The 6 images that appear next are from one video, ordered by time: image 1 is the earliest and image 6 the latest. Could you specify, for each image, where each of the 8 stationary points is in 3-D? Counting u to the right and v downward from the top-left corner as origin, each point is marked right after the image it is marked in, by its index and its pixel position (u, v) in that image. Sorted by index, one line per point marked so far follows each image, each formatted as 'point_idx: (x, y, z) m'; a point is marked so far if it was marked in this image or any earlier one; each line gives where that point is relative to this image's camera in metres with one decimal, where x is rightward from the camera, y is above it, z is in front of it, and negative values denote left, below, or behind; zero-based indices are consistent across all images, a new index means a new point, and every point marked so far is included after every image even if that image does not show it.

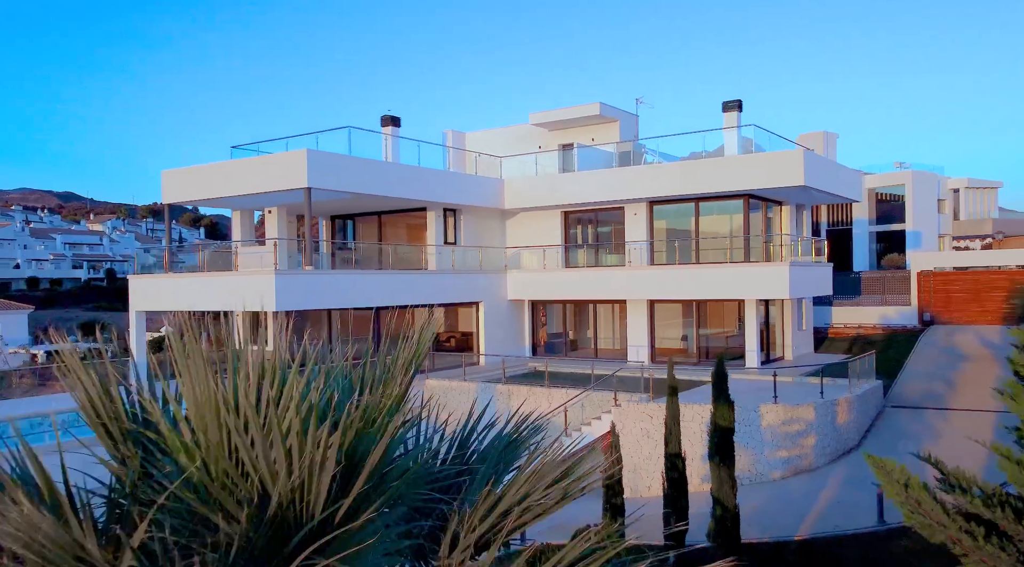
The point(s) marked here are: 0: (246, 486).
0: (-0.8, -0.6, +2.7) m
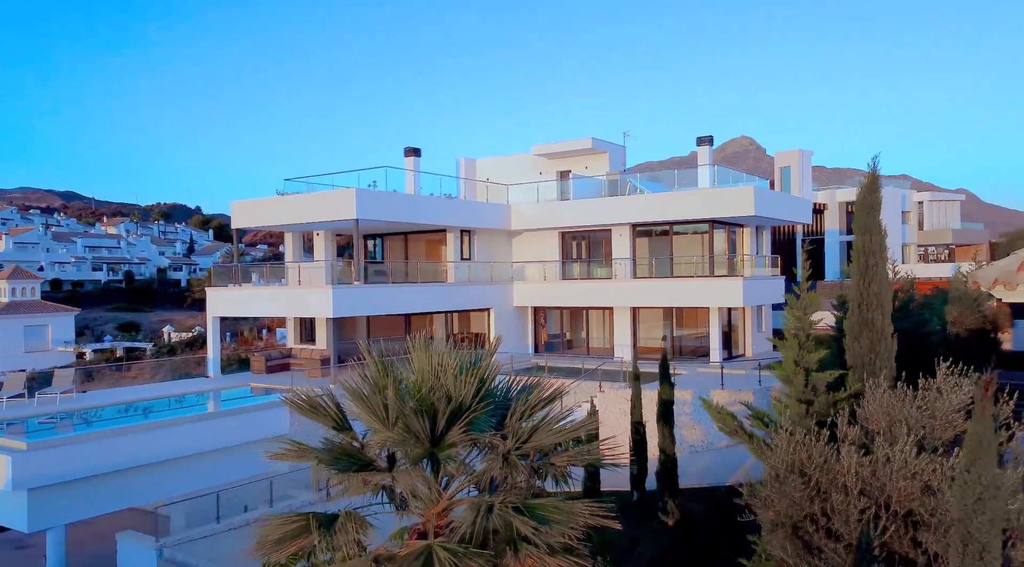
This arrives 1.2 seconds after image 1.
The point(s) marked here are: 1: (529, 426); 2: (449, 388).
0: (-0.6, -0.9, +7.4) m
1: (+0.1, -1.2, +7.6) m
2: (-0.5, -0.8, +7.4) m
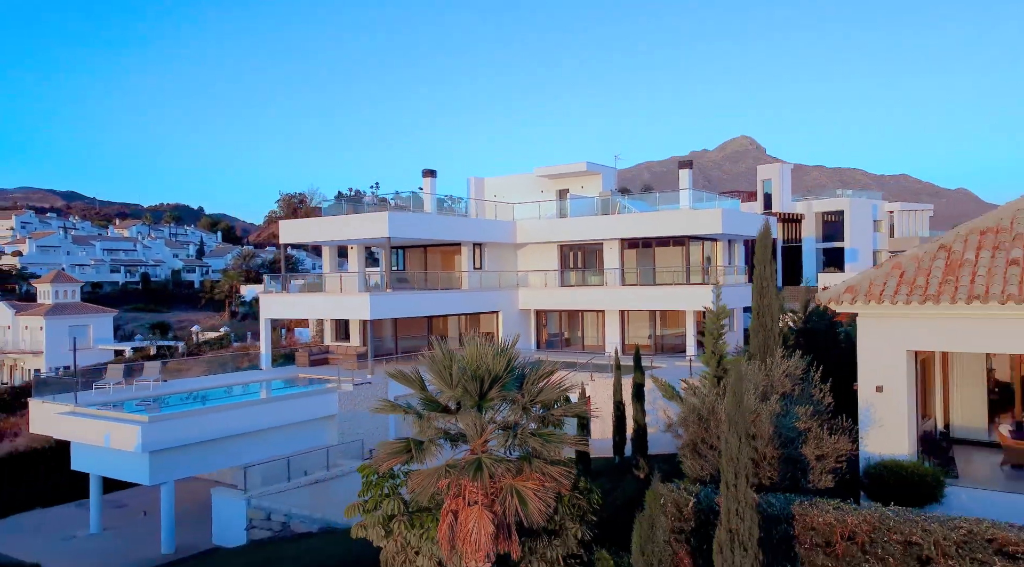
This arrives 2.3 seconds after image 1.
0: (-0.4, -1.1, +12.0) m
1: (+0.3, -1.5, +12.1) m
2: (-0.3, -1.1, +12.0) m
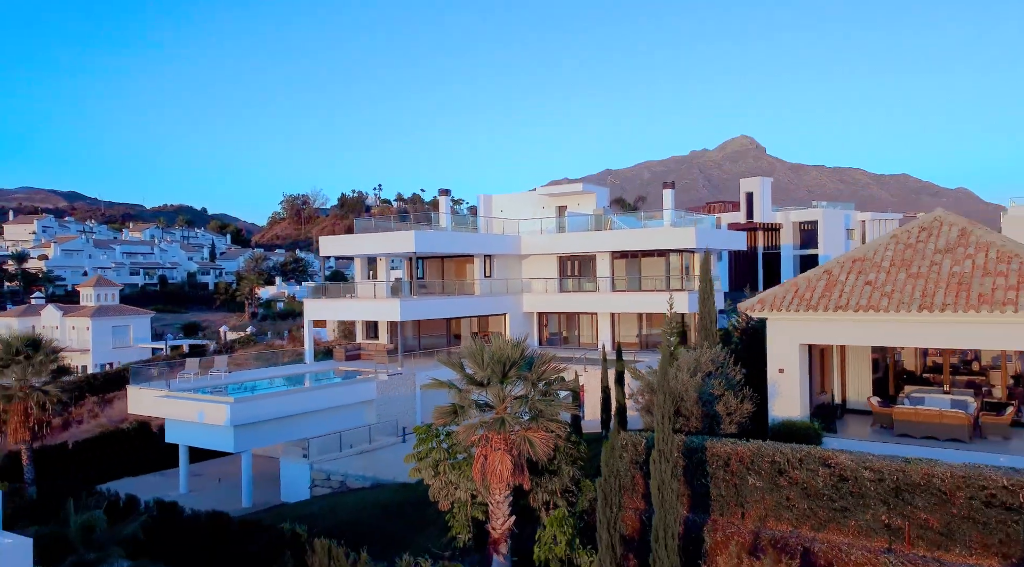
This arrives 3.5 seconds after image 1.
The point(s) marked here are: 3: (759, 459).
0: (-0.2, -1.4, +17.2) m
1: (+0.5, -1.8, +17.4) m
2: (-0.1, -1.4, +17.3) m
3: (+3.8, -2.7, +13.7) m
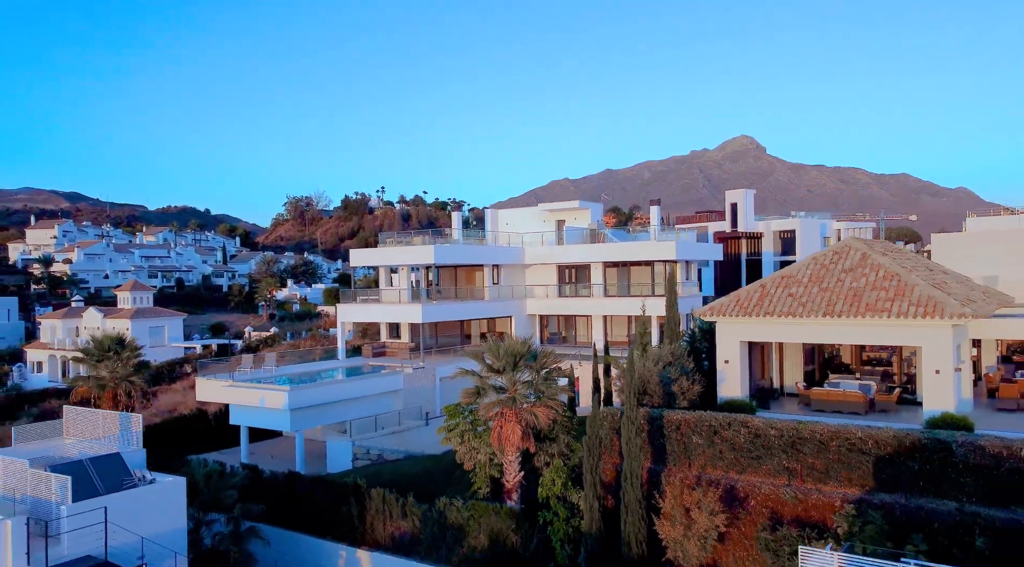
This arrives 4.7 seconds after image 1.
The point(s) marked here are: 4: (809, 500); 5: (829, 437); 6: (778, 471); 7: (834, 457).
0: (+0.1, -1.7, +22.6) m
1: (+0.8, -2.1, +22.8) m
2: (+0.2, -1.7, +22.7) m
3: (+4.1, -3.0, +19.1) m
4: (+5.8, -4.2, +17.2) m
5: (+6.2, -3.0, +17.3) m
6: (+5.4, -3.8, +17.9) m
7: (+6.3, -3.4, +17.3) m
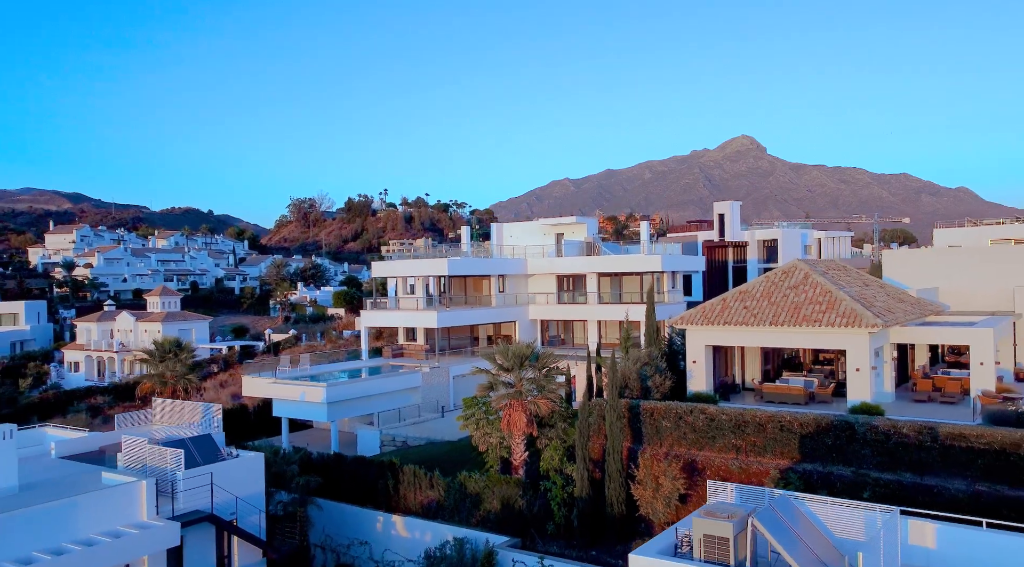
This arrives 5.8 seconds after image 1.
0: (+0.3, -2.2, +27.7) m
1: (+1.0, -2.5, +27.8) m
2: (+0.4, -2.1, +27.7) m
3: (+4.3, -3.5, +24.1) m
4: (+6.0, -4.7, +22.3) m
5: (+6.4, -3.5, +22.4) m
6: (+5.6, -4.3, +23.0) m
7: (+6.5, -3.8, +22.3) m
